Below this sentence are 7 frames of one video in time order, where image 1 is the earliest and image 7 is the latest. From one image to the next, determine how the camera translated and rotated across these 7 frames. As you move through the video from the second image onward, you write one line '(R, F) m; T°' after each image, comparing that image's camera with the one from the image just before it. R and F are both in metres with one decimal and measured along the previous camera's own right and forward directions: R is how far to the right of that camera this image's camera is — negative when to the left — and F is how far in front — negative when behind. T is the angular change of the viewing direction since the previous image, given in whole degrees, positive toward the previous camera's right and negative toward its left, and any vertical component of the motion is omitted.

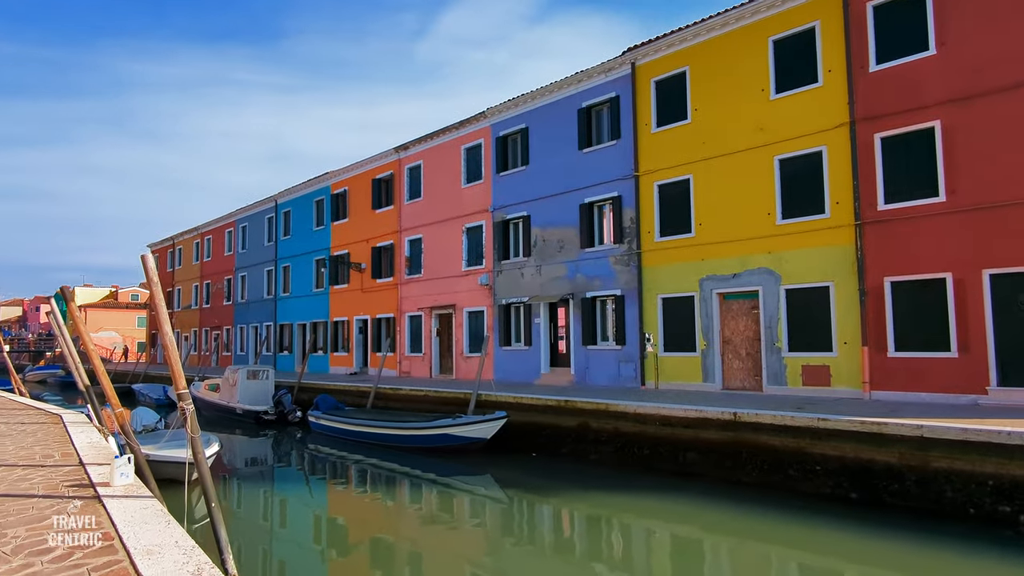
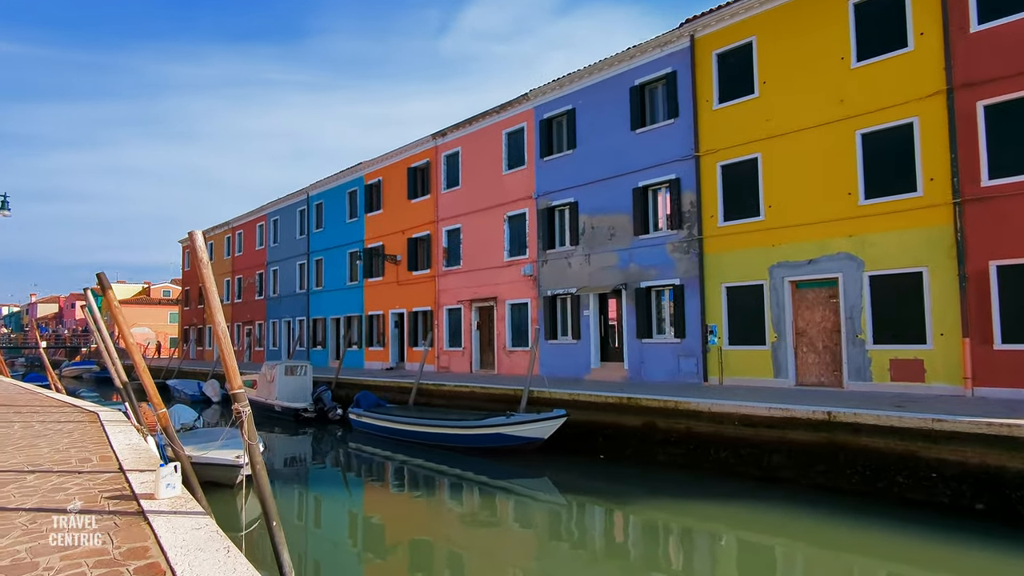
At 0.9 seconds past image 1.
(-0.7, +1.0) m; -2°
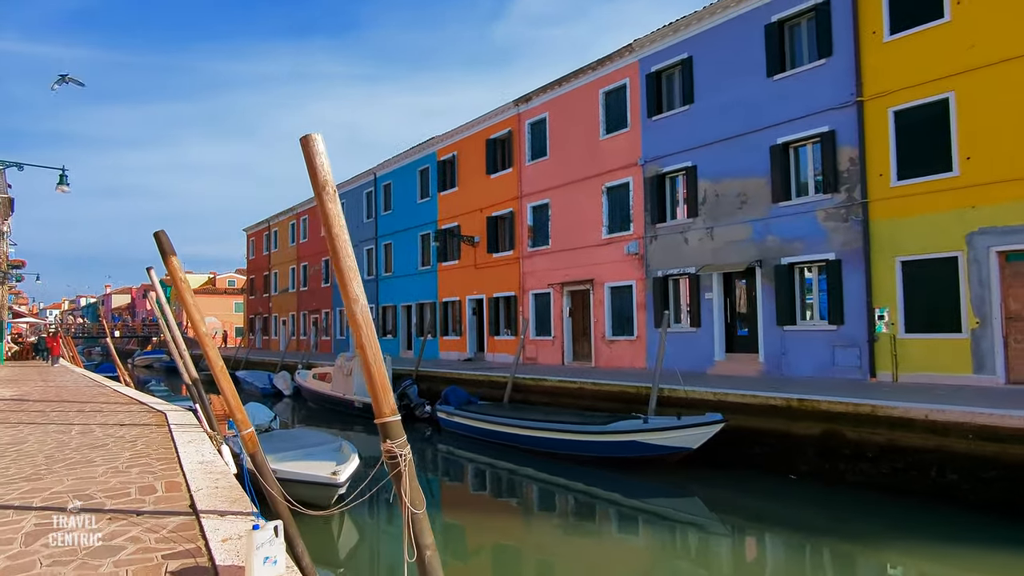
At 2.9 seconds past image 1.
(-1.5, +2.4) m; -5°
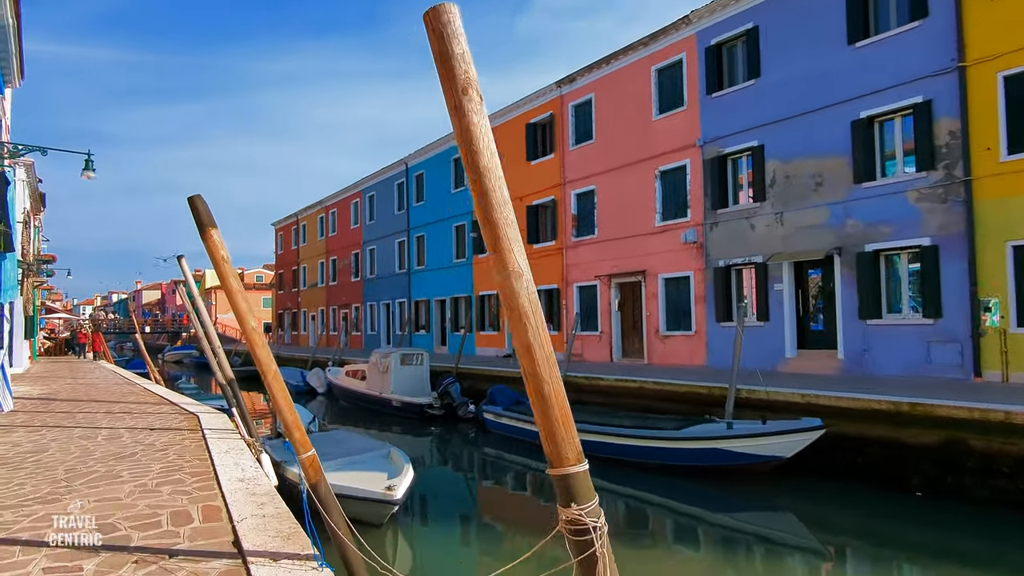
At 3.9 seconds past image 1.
(-0.7, +1.1) m; -2°
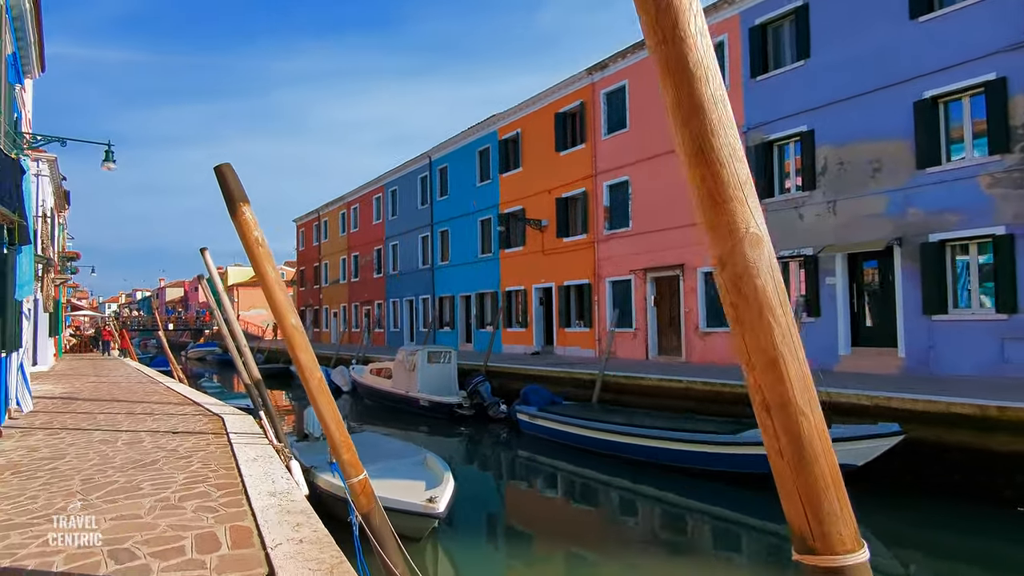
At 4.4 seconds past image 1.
(-0.4, +0.7) m; -2°
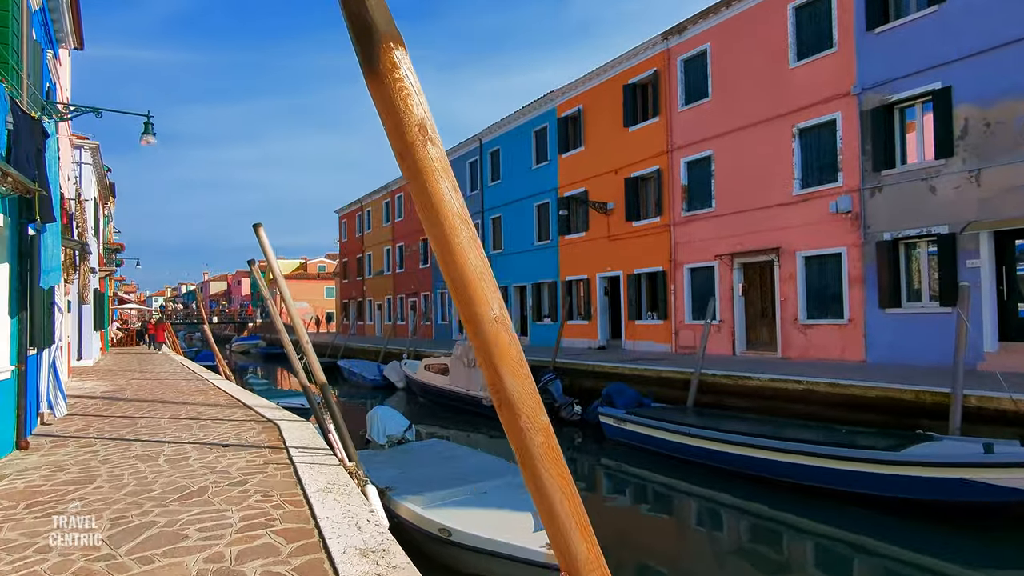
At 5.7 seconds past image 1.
(-1.0, +1.6) m; -3°
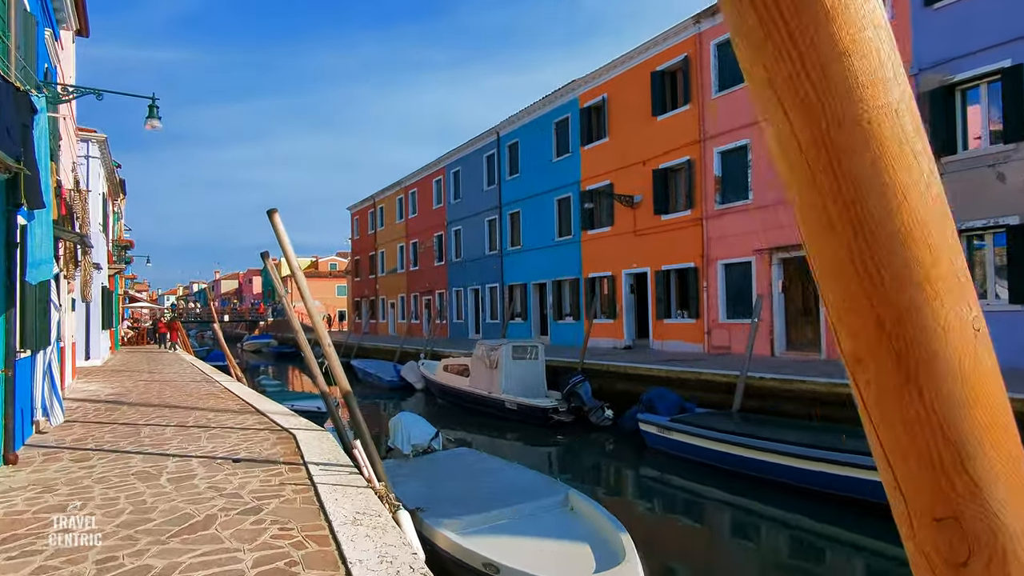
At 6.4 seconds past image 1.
(-0.4, +0.9) m; -1°
